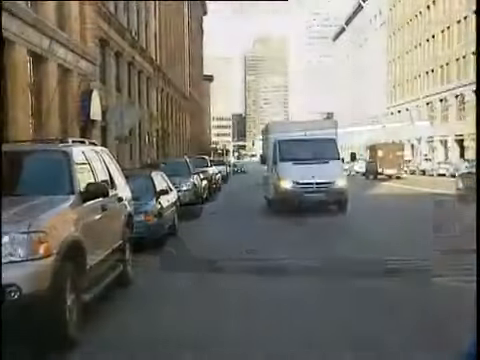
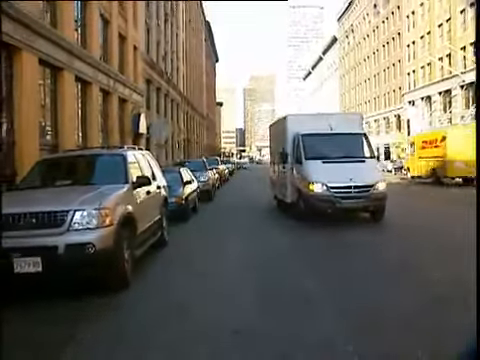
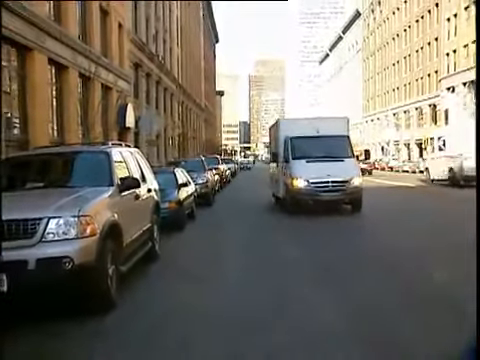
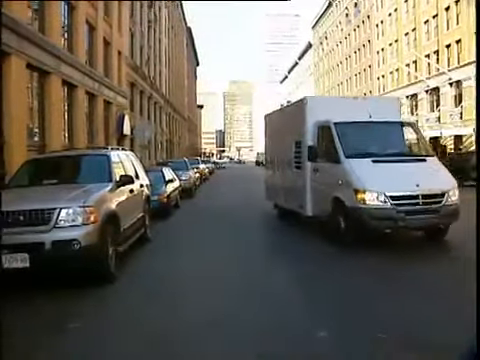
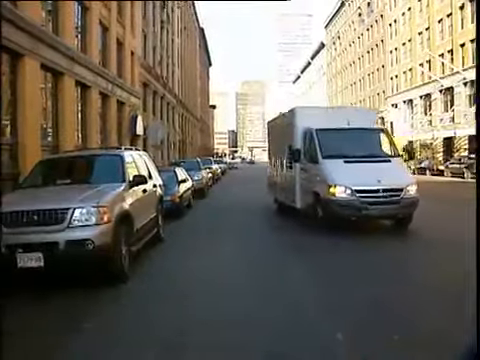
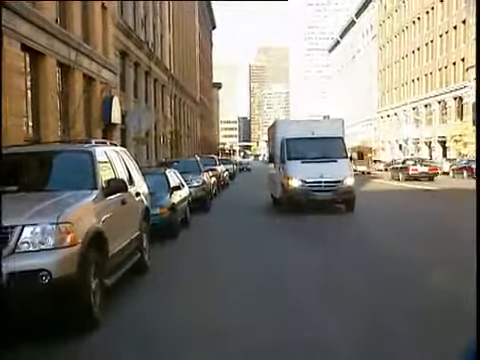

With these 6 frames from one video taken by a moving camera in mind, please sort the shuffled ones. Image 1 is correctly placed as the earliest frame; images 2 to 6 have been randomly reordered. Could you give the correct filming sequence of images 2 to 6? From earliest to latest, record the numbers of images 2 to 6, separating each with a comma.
6, 3, 2, 5, 4
